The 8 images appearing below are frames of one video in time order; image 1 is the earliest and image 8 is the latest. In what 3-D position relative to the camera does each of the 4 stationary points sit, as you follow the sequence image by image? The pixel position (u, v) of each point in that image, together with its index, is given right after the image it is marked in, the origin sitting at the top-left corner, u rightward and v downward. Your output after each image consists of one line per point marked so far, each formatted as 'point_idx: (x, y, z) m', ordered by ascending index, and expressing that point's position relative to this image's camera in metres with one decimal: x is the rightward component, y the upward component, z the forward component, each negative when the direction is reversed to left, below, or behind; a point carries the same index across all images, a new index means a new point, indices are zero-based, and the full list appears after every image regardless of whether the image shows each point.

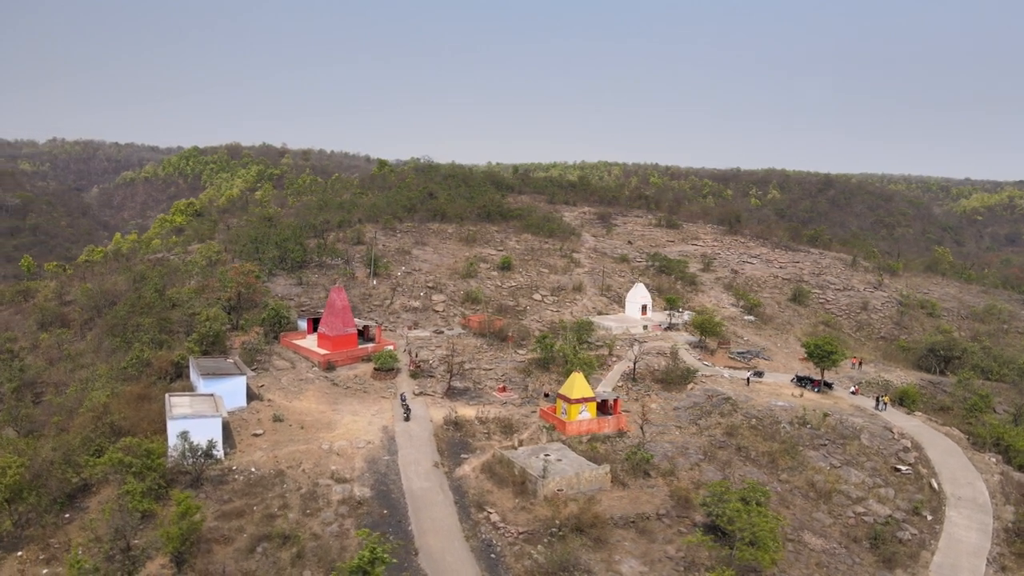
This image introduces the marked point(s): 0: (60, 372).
0: (-12.4, -2.3, +18.2) m
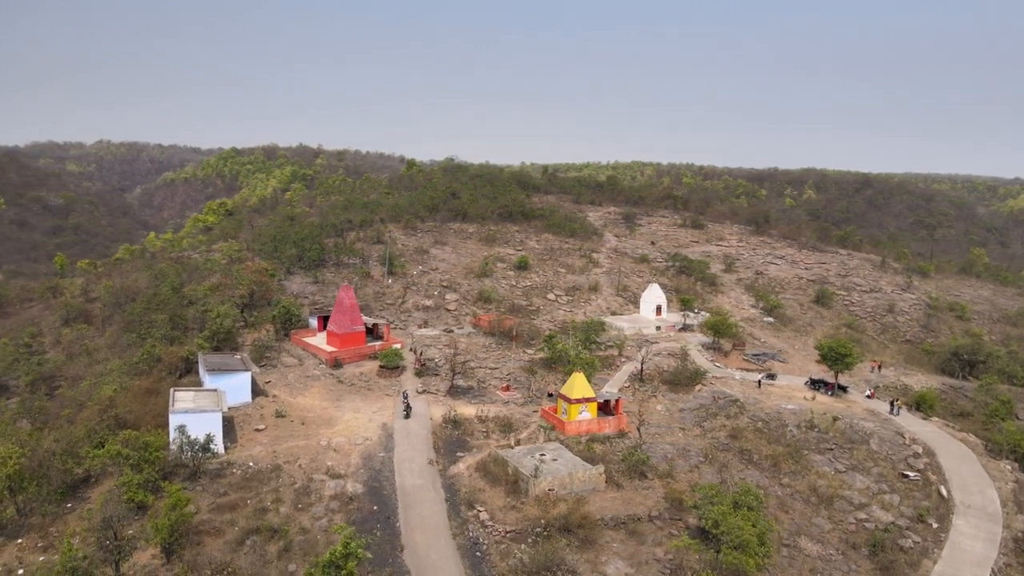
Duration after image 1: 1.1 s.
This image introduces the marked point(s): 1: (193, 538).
0: (-12.3, -2.2, +18.7) m
1: (-5.1, -4.0, +10.4) m
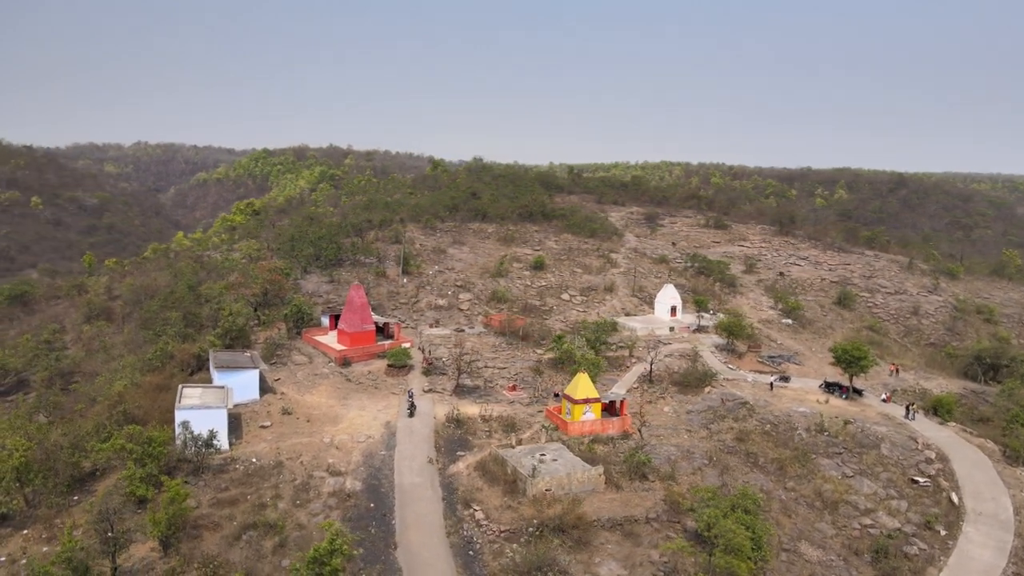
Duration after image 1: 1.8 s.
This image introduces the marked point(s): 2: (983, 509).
0: (-12.1, -2.1, +19.2) m
1: (-5.2, -3.9, +10.6) m
2: (+9.5, -4.4, +13.2) m
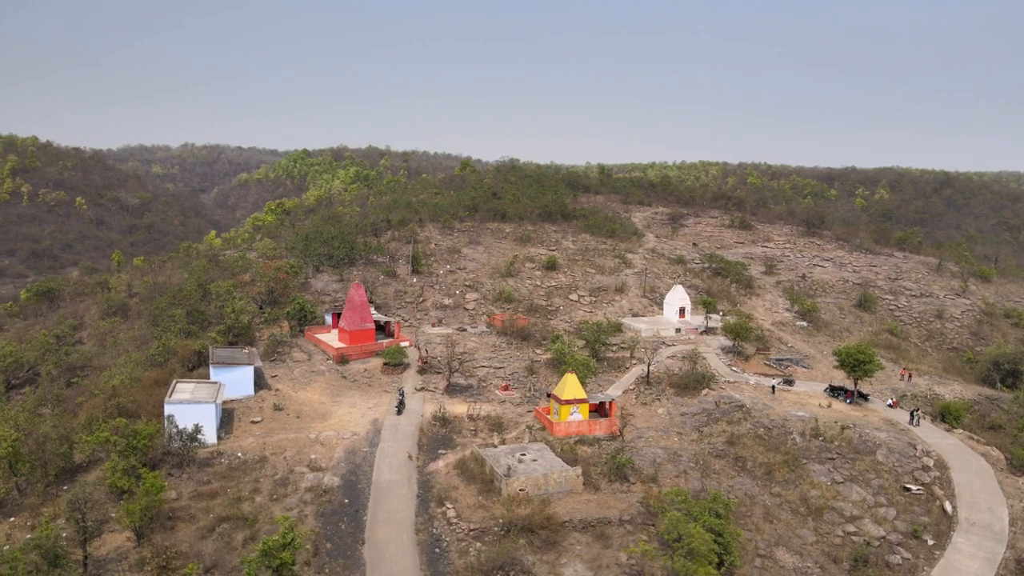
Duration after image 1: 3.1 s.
0: (-12.2, -2.0, +19.8) m
1: (-5.7, -3.9, +10.9) m
2: (+9.0, -4.5, +12.7) m
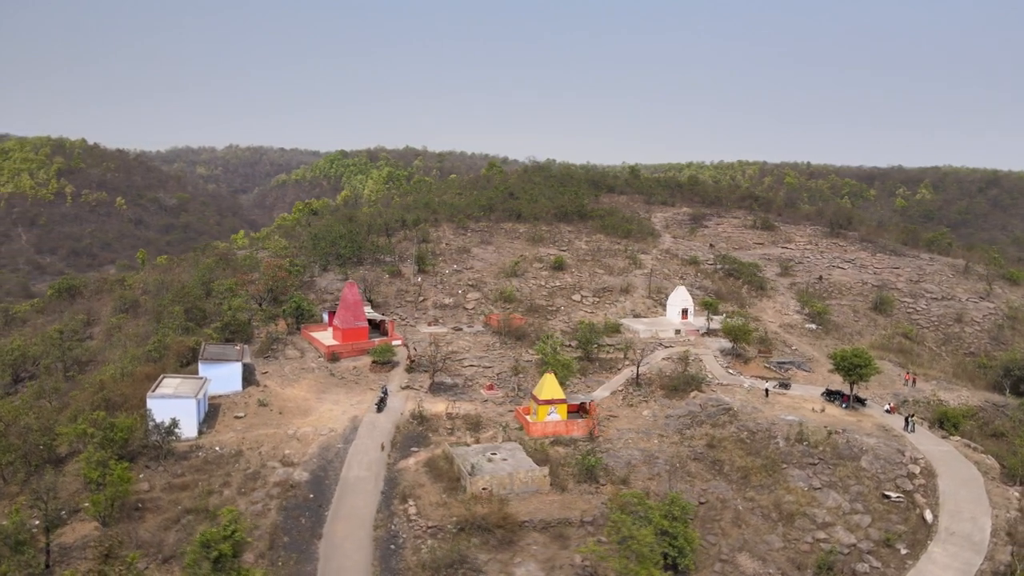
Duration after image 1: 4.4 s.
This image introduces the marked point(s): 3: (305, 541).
0: (-12.5, -1.9, +20.3) m
1: (-6.4, -3.8, +11.2) m
2: (+8.4, -4.5, +12.4) m
3: (-3.4, -4.1, +10.7) m
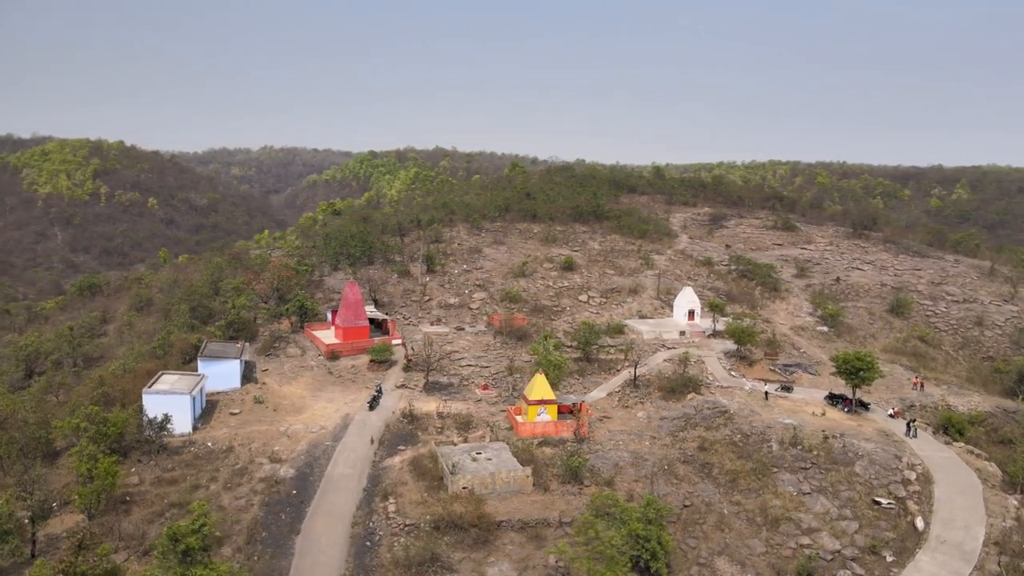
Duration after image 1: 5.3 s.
0: (-12.5, -1.9, +20.8) m
1: (-6.8, -3.8, +11.5) m
2: (+8.0, -4.6, +12.1) m
3: (-3.8, -4.1, +10.9) m
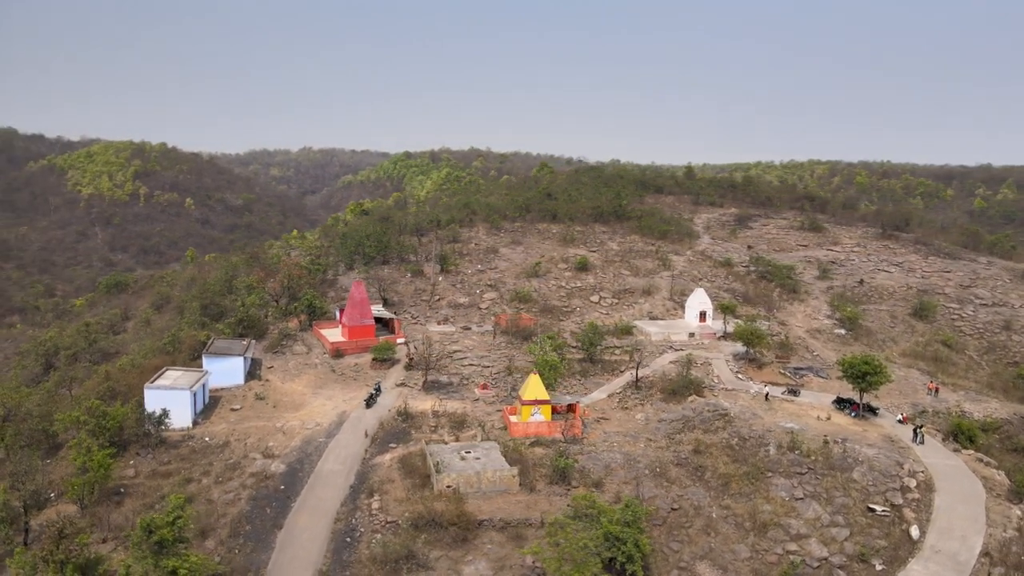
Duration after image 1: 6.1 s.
0: (-12.4, -1.8, +21.4) m
1: (-7.2, -3.8, +11.8) m
2: (+7.7, -4.6, +11.7) m
3: (-4.1, -4.1, +11.1) m
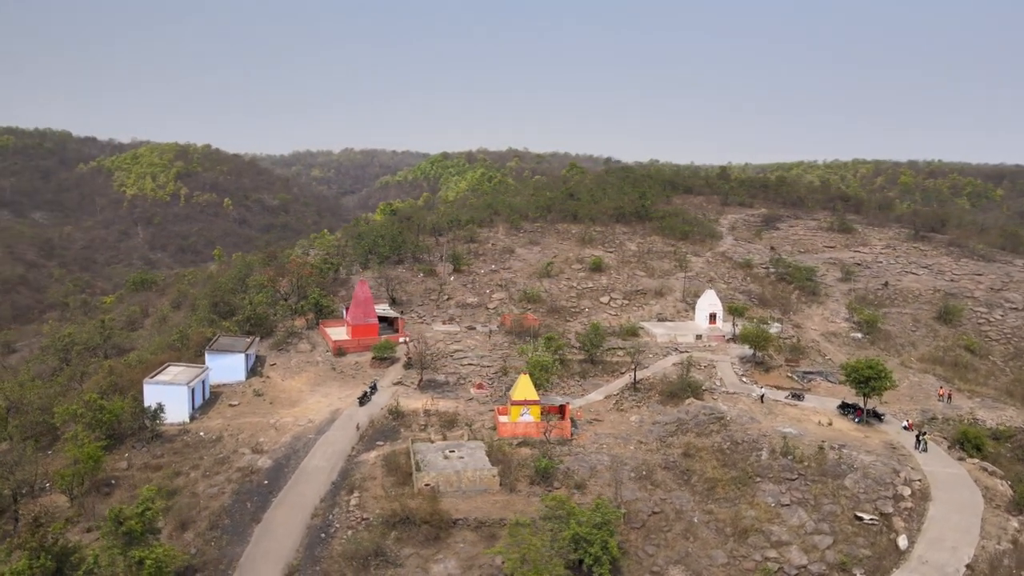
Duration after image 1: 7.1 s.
0: (-12.3, -1.7, +22.1) m
1: (-7.6, -3.7, +12.2) m
2: (+7.3, -4.7, +11.4) m
3: (-4.6, -4.1, +11.3) m
